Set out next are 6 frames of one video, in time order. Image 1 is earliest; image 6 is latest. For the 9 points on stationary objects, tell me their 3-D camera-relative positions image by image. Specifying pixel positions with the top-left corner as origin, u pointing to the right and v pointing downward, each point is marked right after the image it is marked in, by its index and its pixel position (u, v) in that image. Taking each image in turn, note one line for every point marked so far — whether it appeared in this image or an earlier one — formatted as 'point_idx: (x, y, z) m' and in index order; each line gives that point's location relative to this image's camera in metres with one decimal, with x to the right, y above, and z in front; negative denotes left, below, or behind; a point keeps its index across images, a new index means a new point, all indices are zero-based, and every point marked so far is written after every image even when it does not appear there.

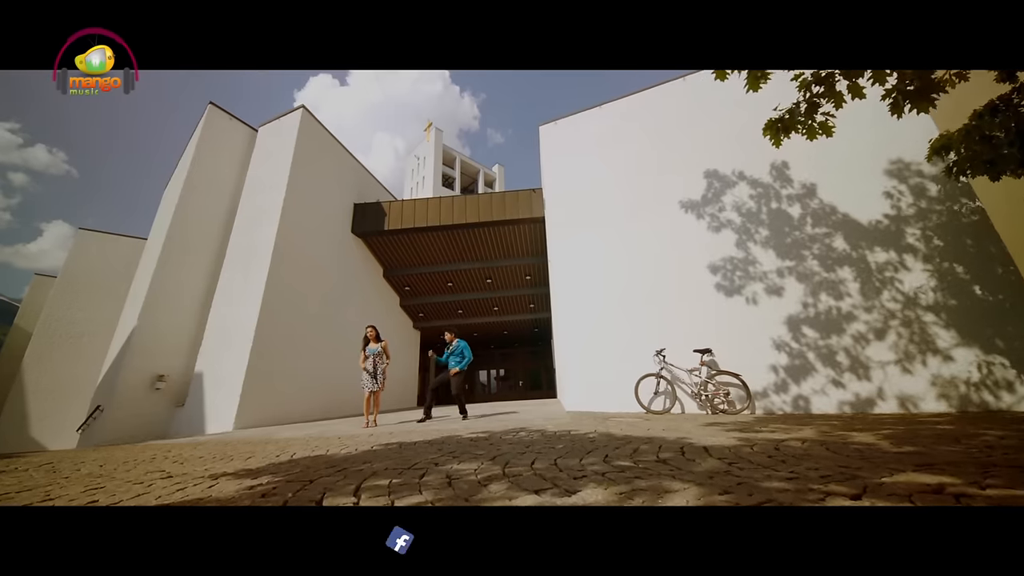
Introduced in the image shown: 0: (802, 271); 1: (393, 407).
0: (+4.2, +0.2, +5.2) m
1: (-3.5, -3.5, +10.5) m
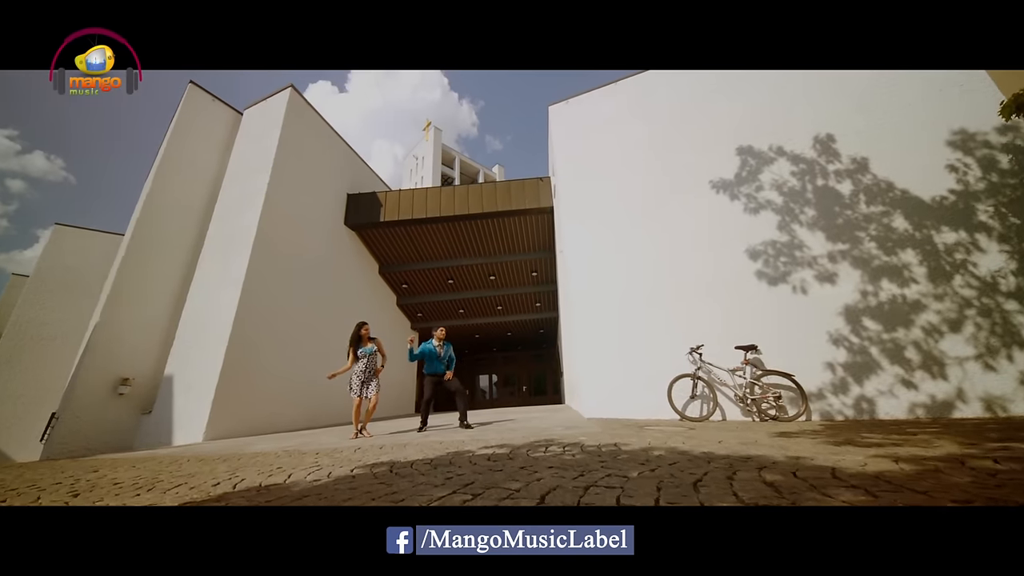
0: (+4.3, +0.4, +4.6) m
1: (-3.4, -3.4, +9.8) m
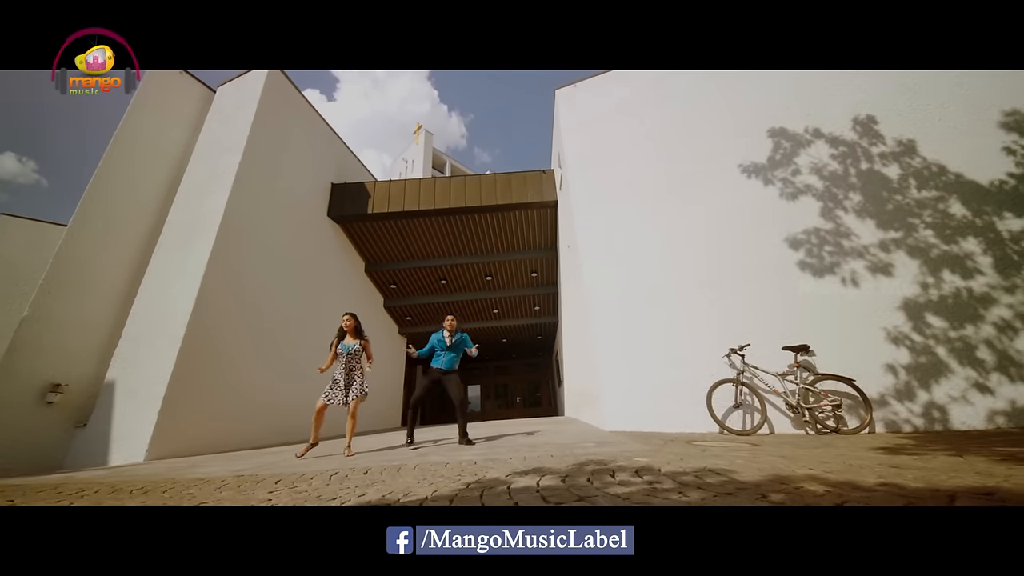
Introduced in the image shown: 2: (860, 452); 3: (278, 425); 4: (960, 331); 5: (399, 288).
0: (+4.4, +0.5, +4.1) m
1: (-3.4, -3.4, +8.9) m
2: (+2.4, -1.1, +2.5) m
3: (-3.8, -2.2, +6.0) m
4: (+4.5, -0.4, +3.7) m
5: (-3.1, 0.0, +10.2) m
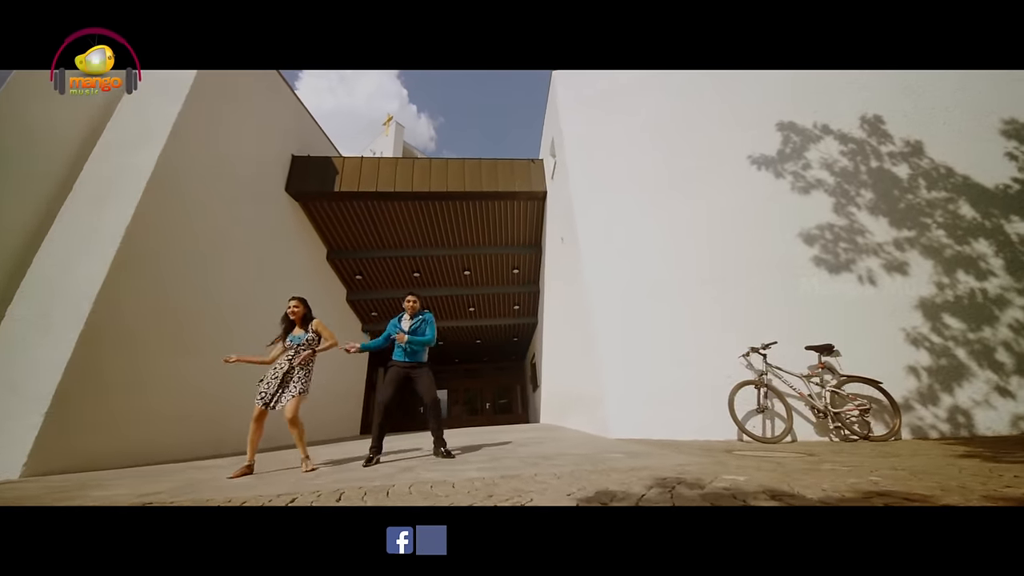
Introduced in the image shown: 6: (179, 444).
0: (+4.5, +0.5, +4.0) m
1: (-4.0, -3.2, +7.9) m
2: (+2.5, -1.0, +2.1) m
3: (-4.1, -2.0, +5.0) m
4: (+4.5, -0.4, +3.6) m
5: (-3.7, +0.2, +9.3) m
6: (-4.1, -1.9, +4.5) m
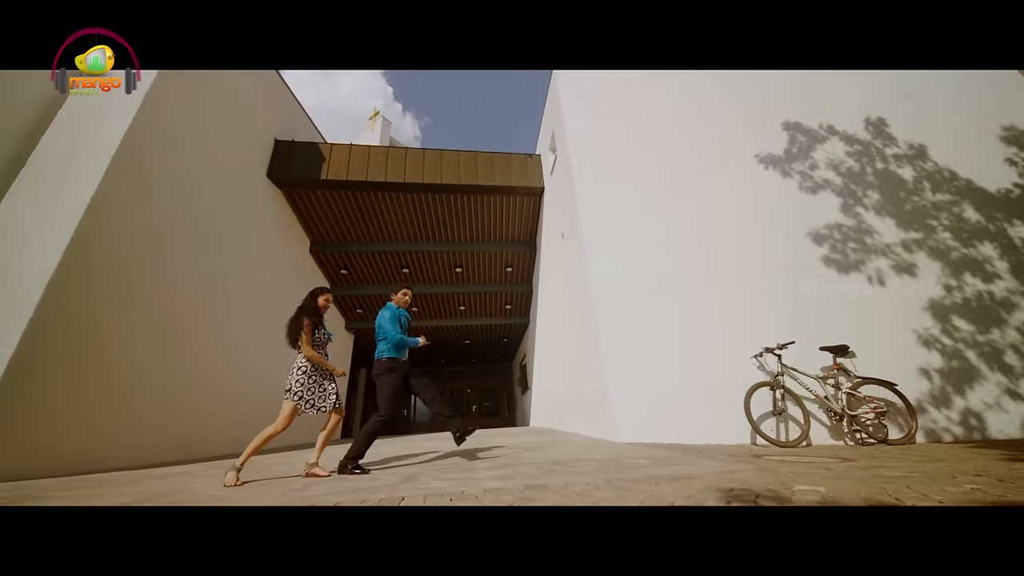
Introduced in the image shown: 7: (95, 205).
0: (+4.5, +0.5, +3.9) m
1: (-4.2, -3.1, +7.4) m
2: (+2.6, -1.0, +2.0) m
3: (-4.1, -1.8, +4.6) m
4: (+4.6, -0.5, +3.6) m
5: (-3.9, +0.3, +8.9) m
6: (-4.1, -1.8, +4.1) m
7: (-4.1, +0.8, +3.6) m
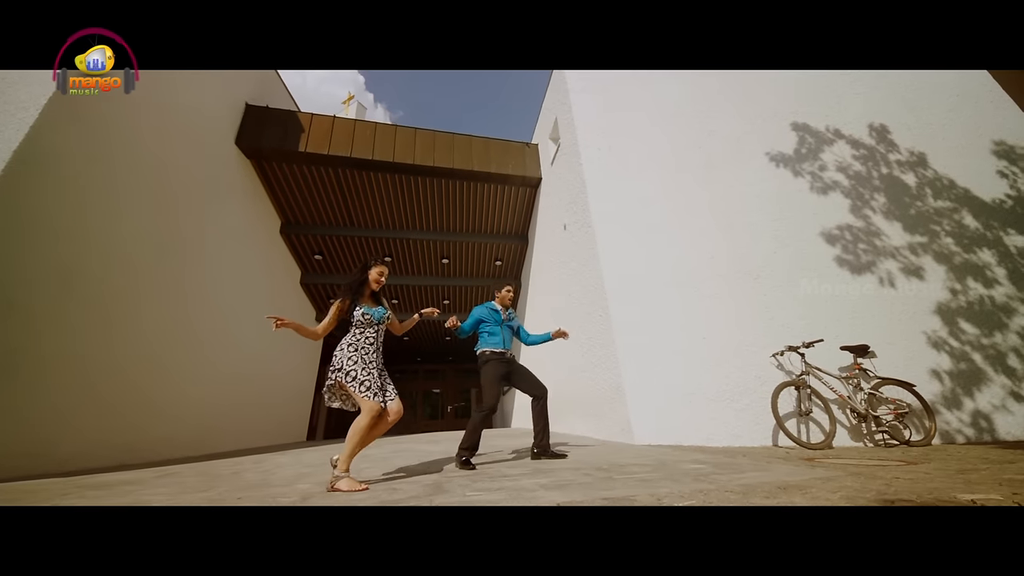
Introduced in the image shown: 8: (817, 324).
0: (+4.6, +0.4, +4.0) m
1: (-4.5, -2.8, +6.7) m
2: (+2.9, -1.0, +1.9) m
3: (-4.1, -1.6, +3.9) m
4: (+4.7, -0.5, +3.6) m
5: (-4.2, +0.5, +8.2) m
6: (-4.0, -1.5, +3.4) m
7: (-3.9, +1.0, +3.0) m
8: (+3.1, -0.4, +3.8) m
